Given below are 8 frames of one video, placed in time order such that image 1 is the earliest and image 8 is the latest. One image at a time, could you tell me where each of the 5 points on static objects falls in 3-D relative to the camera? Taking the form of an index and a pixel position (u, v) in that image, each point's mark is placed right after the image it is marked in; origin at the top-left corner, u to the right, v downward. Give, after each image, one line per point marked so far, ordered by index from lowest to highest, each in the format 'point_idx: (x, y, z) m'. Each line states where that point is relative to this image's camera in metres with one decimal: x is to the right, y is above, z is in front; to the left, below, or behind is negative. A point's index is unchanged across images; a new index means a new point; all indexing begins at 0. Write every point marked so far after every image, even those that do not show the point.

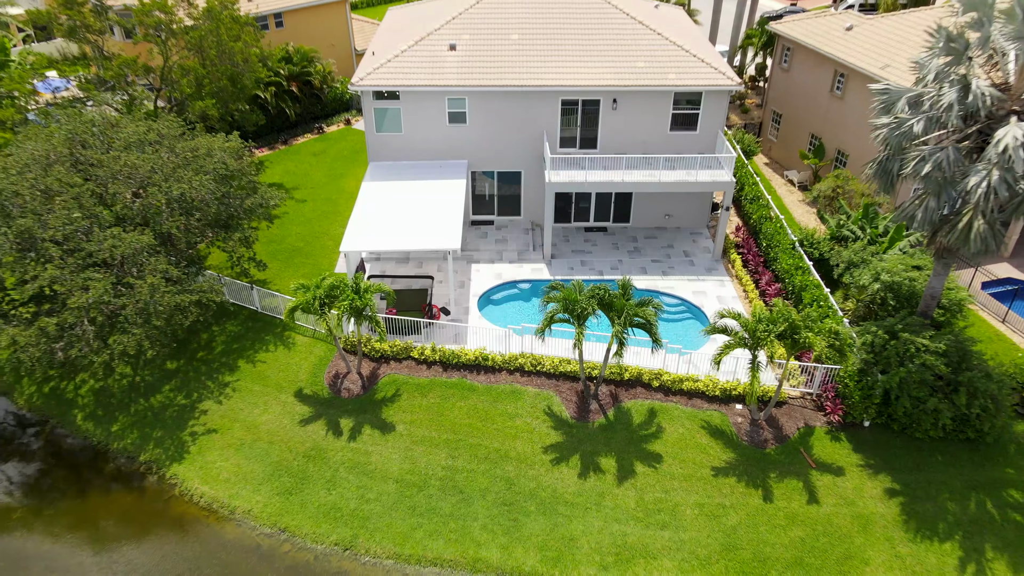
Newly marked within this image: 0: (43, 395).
0: (-8.5, -1.9, +13.5) m
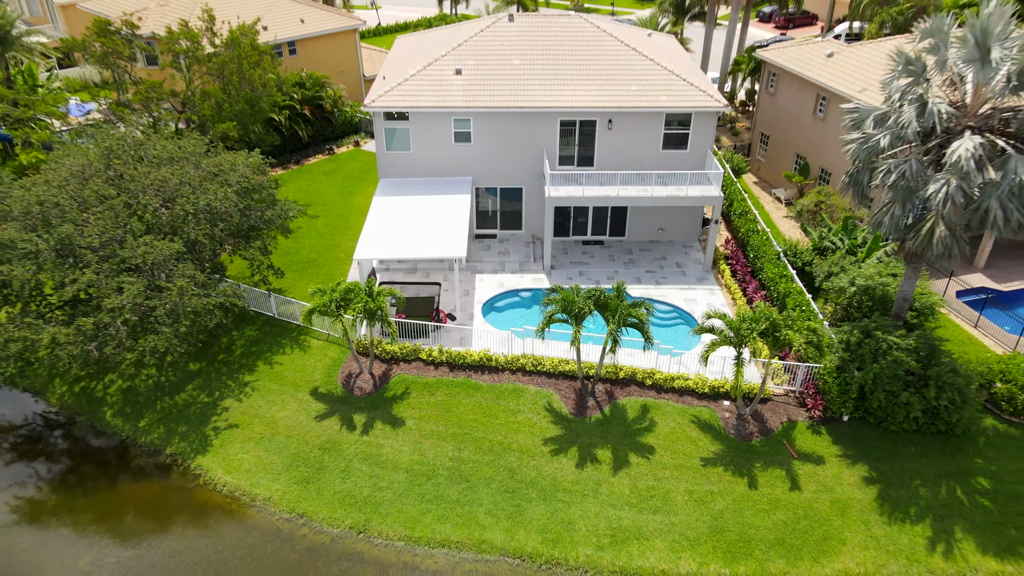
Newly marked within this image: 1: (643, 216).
0: (-8.5, -2.0, +14.4) m
1: (+3.1, +1.7, +17.3) m
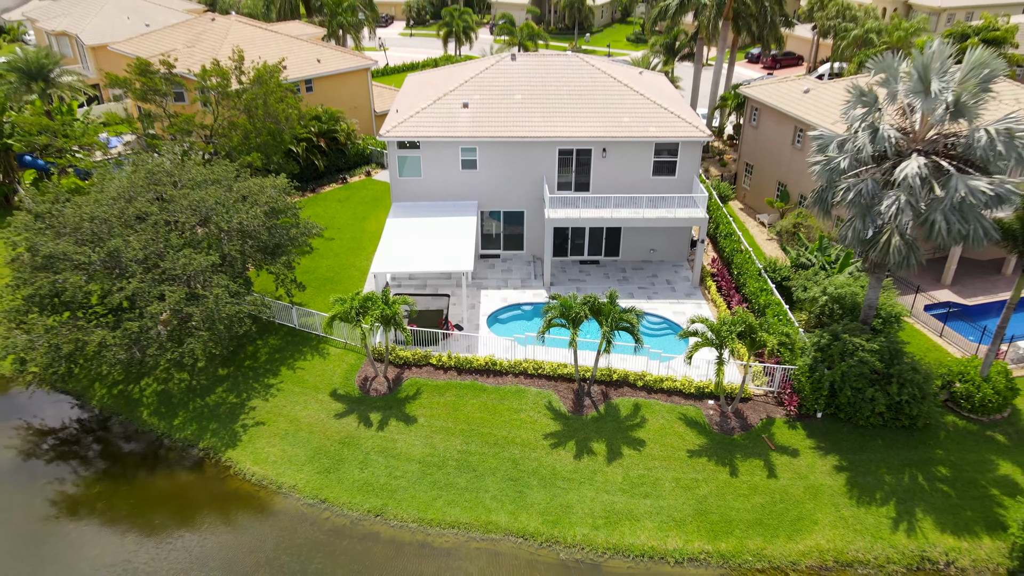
0: (-8.4, -2.3, +15.6) m
1: (+3.1, +1.3, +18.7) m
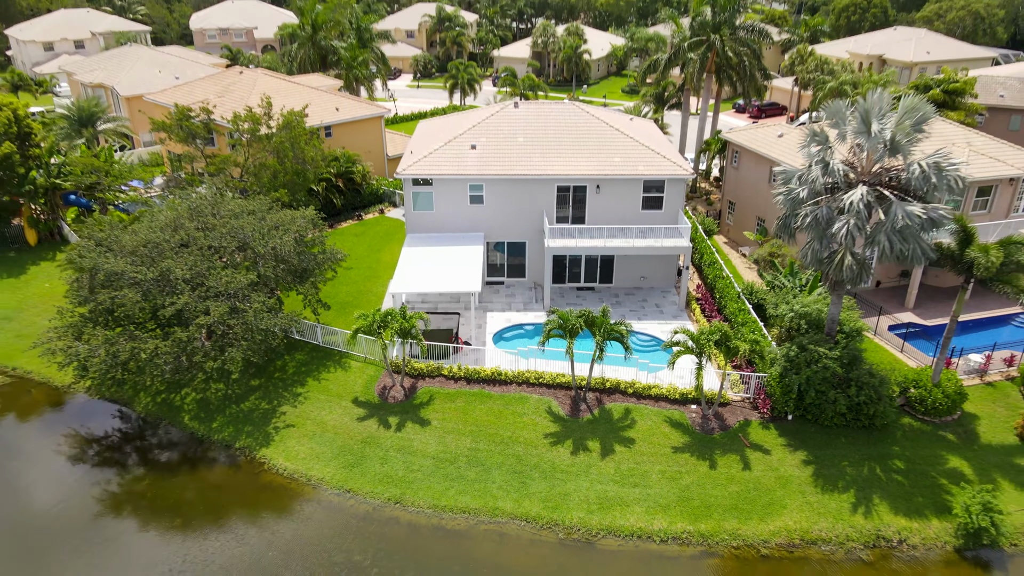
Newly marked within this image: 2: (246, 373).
0: (-8.4, -2.7, +17.3) m
1: (+3.2, +0.6, +20.6) m
2: (-6.3, -2.0, +17.6) m
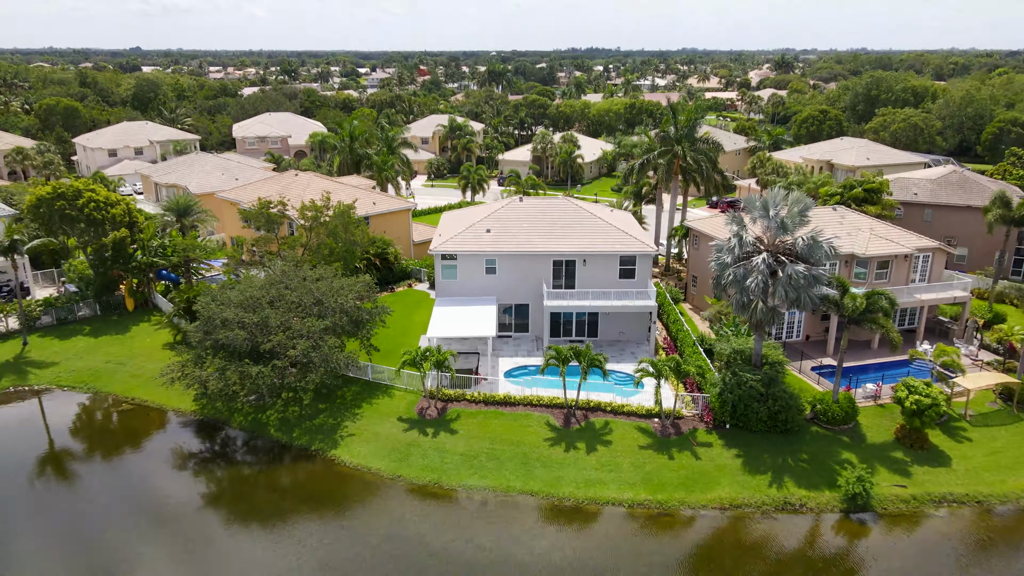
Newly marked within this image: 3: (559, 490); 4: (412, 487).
0: (-8.1, -4.1, +22.5) m
1: (+3.4, -1.2, +26.2) m
2: (-6.1, -3.4, +22.9) m
3: (+1.2, -5.1, +18.5) m
4: (-2.6, -5.1, +19.0) m
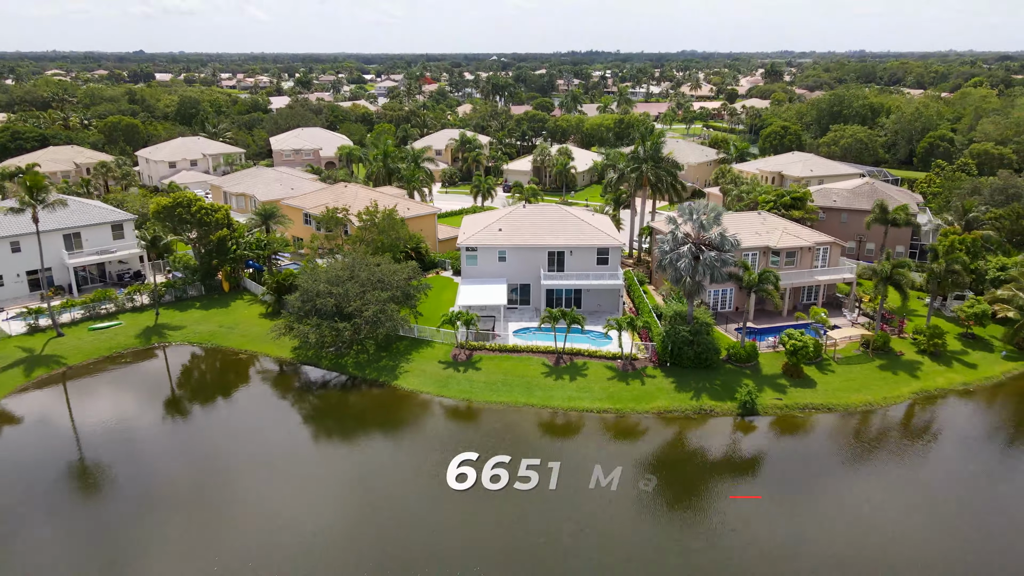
0: (-7.9, -3.4, +31.6) m
1: (+3.7, -0.5, +35.4) m
2: (-5.8, -2.7, +32.0) m
3: (+1.5, -4.3, +27.7) m
4: (-2.3, -4.4, +28.1) m
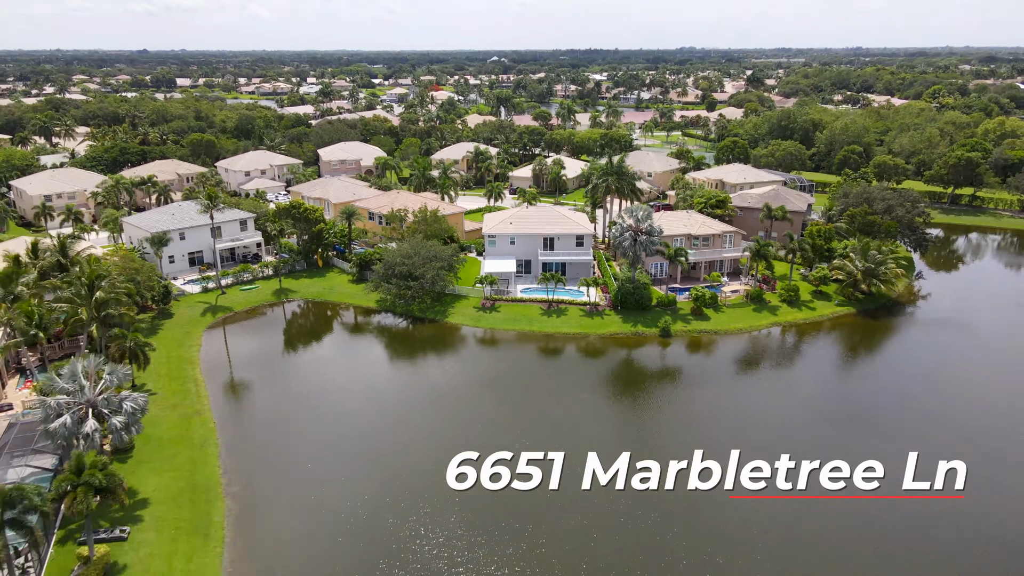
0: (-7.4, -1.6, +48.7) m
1: (+4.2, +1.4, +52.4) m
2: (-5.3, -0.9, +49.1) m
3: (+2.0, -2.5, +44.8) m
4: (-1.8, -2.6, +45.2) m
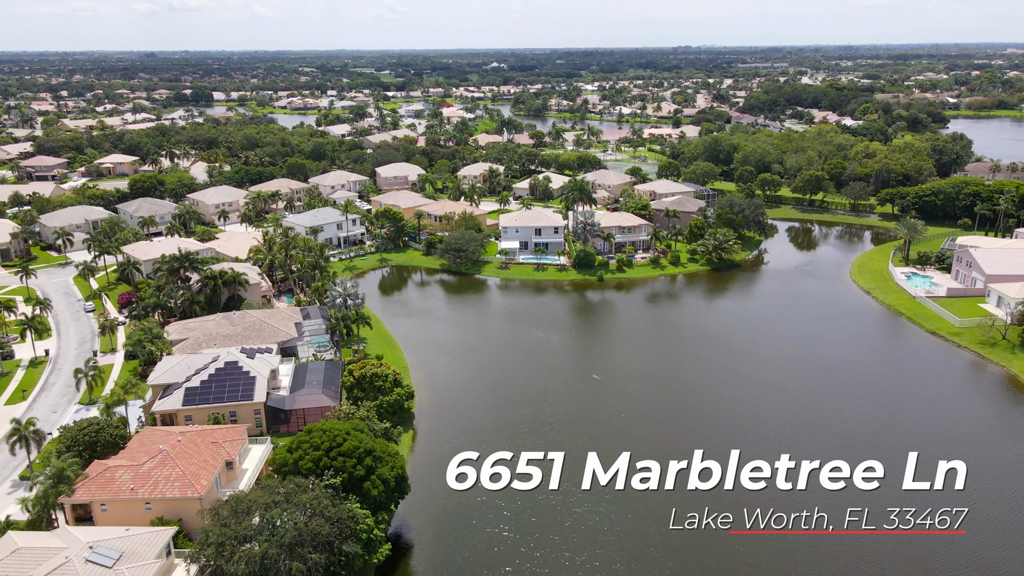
0: (-6.8, +2.0, +85.5) m
1: (+4.8, +5.0, +89.2) m
2: (-4.7, +2.7, +85.9) m
3: (+2.6, +1.1, +81.6) m
4: (-1.2, +1.0, +82.0) m
